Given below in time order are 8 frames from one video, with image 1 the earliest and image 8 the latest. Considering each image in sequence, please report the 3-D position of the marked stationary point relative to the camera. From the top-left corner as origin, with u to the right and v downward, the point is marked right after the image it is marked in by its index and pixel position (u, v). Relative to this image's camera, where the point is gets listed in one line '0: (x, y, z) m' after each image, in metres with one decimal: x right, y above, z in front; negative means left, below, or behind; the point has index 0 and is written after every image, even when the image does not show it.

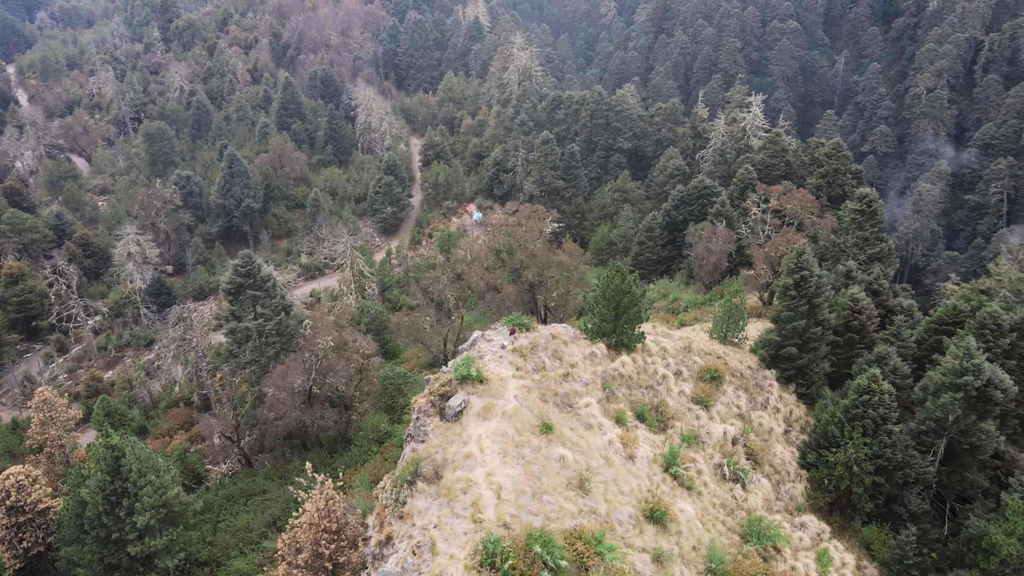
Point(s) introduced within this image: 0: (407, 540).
0: (-2.0, -4.8, +14.2) m
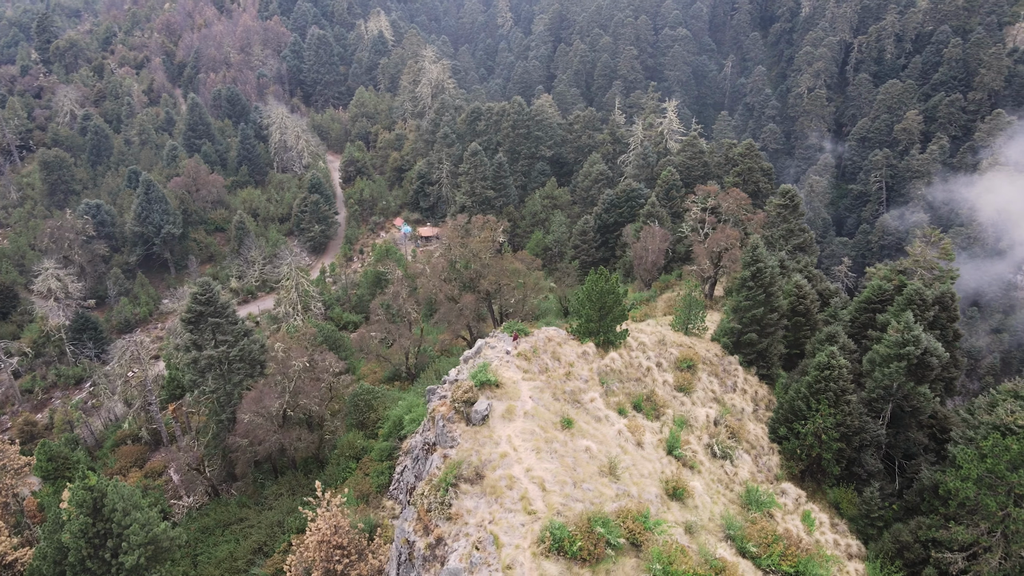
0: (-1.0, -5.0, +15.1) m
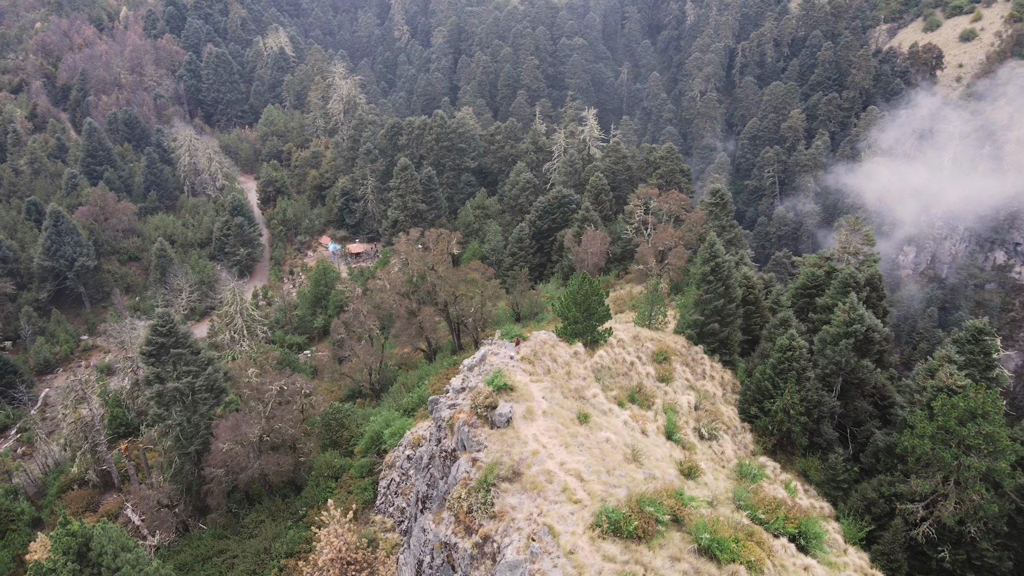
0: (+0.1, -5.3, +16.1) m
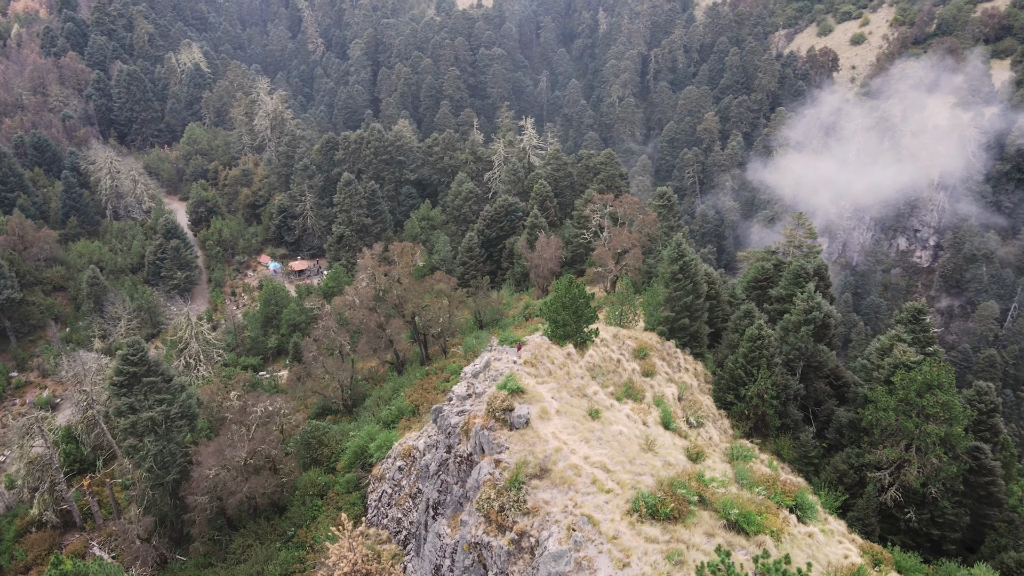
0: (+0.9, -5.4, +17.0) m
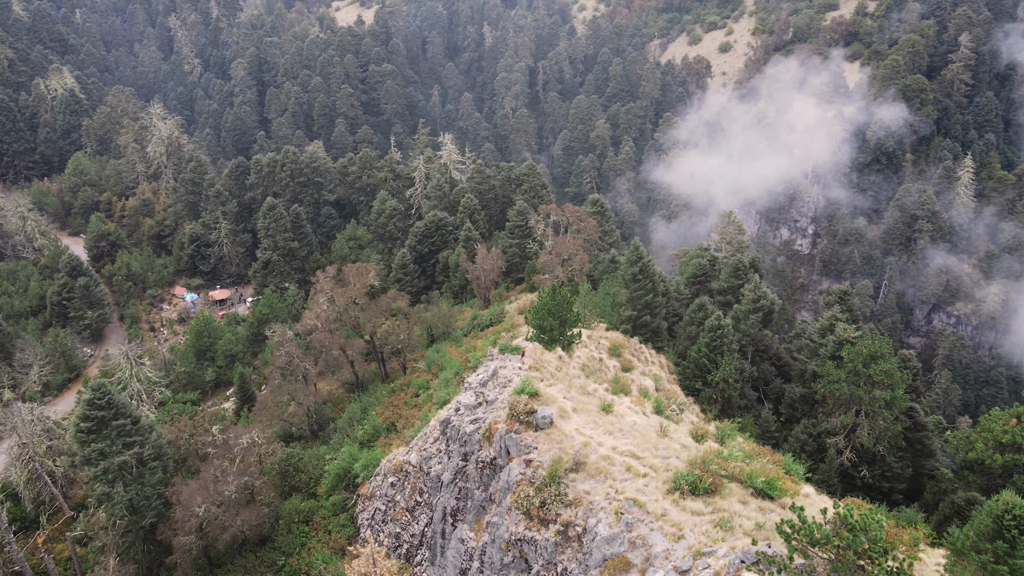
0: (+2.2, -5.5, +18.4) m
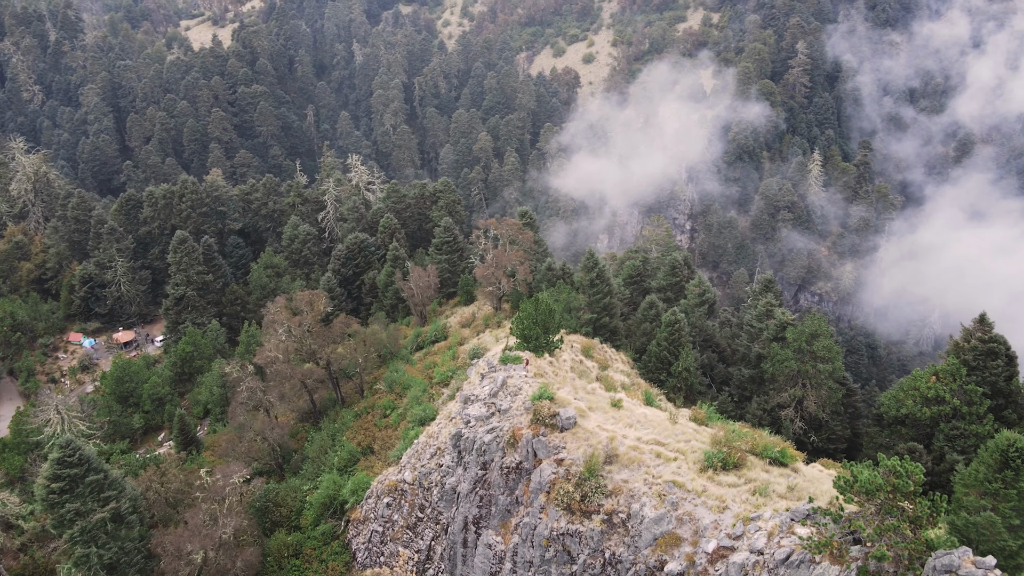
0: (+3.5, -5.7, +20.2) m
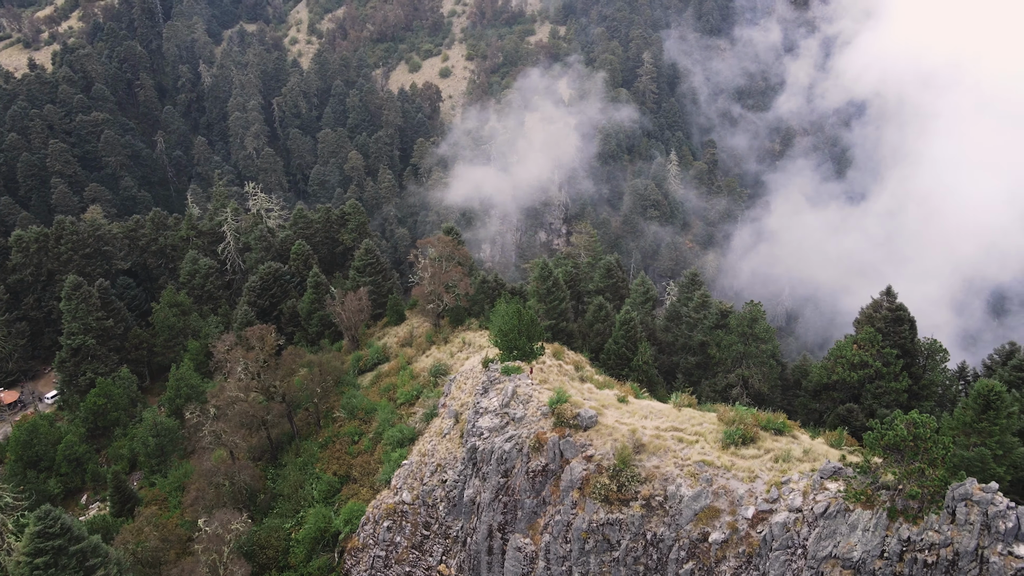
0: (+4.9, -5.7, +22.3) m
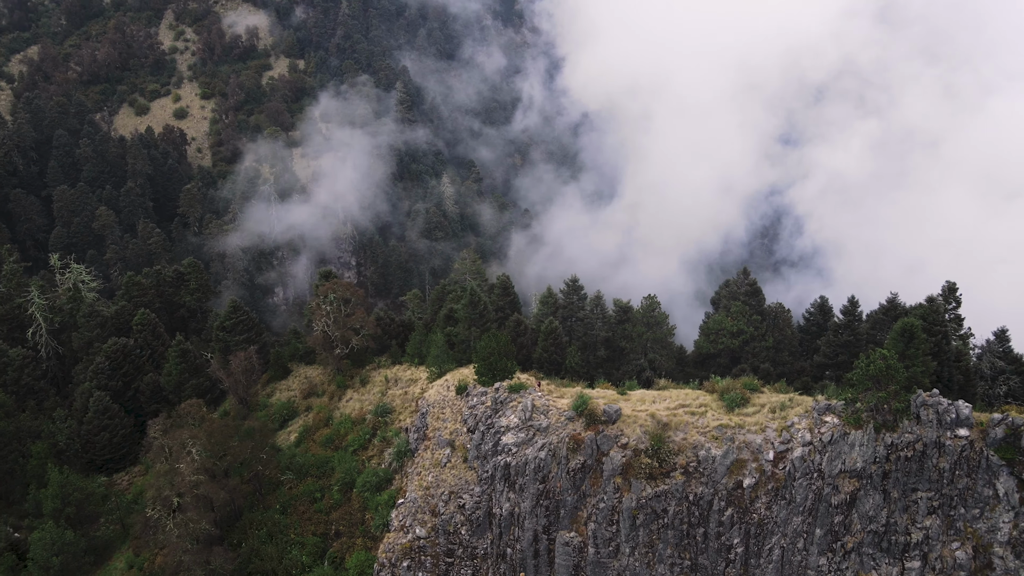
0: (+6.9, -5.6, +26.7) m
